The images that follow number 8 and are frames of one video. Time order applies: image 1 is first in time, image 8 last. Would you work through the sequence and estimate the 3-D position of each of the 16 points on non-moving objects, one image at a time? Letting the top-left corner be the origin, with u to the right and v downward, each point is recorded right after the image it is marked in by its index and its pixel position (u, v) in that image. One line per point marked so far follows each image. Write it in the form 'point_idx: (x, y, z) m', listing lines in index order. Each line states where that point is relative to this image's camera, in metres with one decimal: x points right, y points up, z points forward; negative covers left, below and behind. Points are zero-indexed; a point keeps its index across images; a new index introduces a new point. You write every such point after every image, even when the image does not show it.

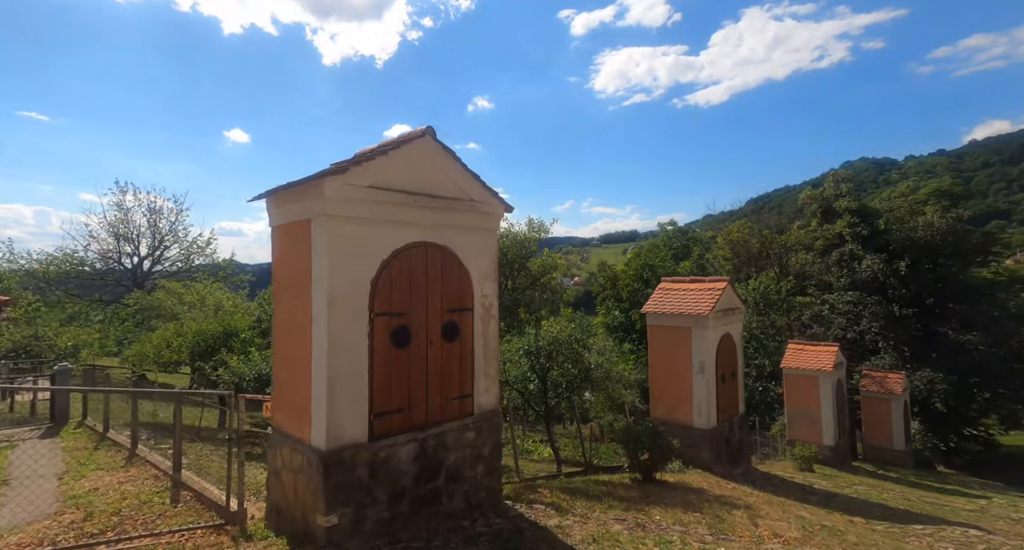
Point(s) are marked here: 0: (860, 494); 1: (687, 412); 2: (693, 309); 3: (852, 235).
0: (+6.6, -4.2, +10.9) m
1: (+3.1, -2.4, +10.0) m
2: (+3.3, -0.6, +10.0) m
3: (+14.9, +1.5, +25.2) m
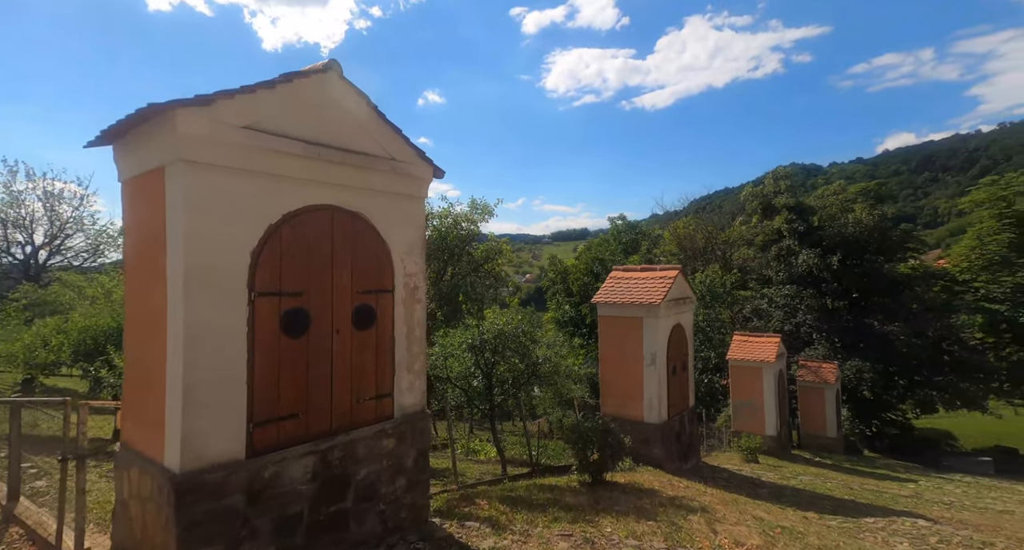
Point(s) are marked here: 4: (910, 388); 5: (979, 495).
0: (+5.6, -4.0, +10.8) m
1: (+2.2, -2.2, +9.7) m
2: (+2.3, -0.4, +9.7) m
3: (+12.5, +1.8, +25.8) m
4: (+16.3, -4.5, +24.4) m
5: (+10.6, -5.0, +13.4) m
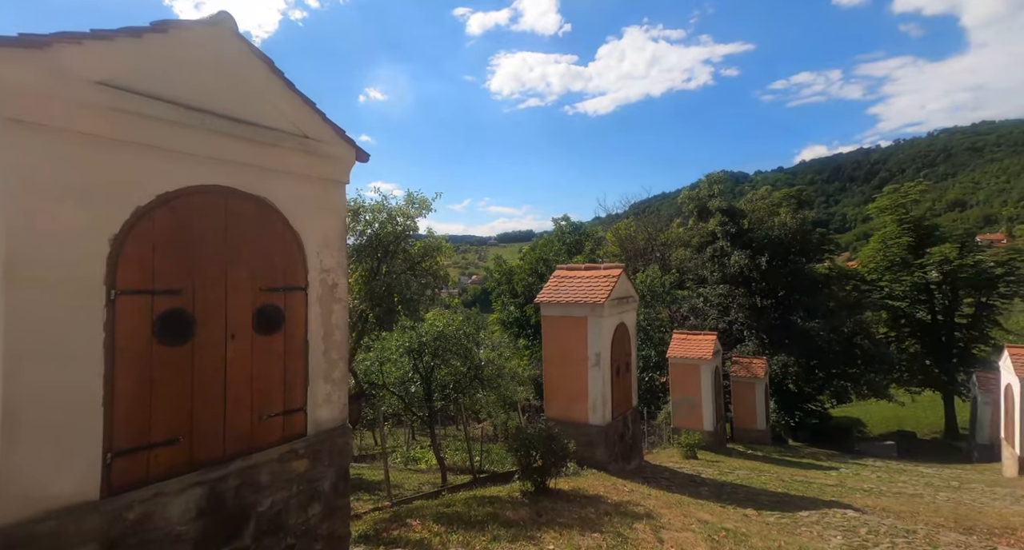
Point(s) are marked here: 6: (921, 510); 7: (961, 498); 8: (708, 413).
0: (+4.4, -4.0, +10.9) m
1: (+1.2, -2.2, +9.5) m
2: (+1.3, -0.4, +9.5) m
3: (+9.9, +1.9, +26.5) m
4: (+13.8, -4.5, +25.5) m
5: (+9.2, -5.0, +14.0) m
6: (+6.7, -3.8, +9.4) m
7: (+8.9, -4.4, +11.6) m
8: (+6.2, -4.4, +18.0) m
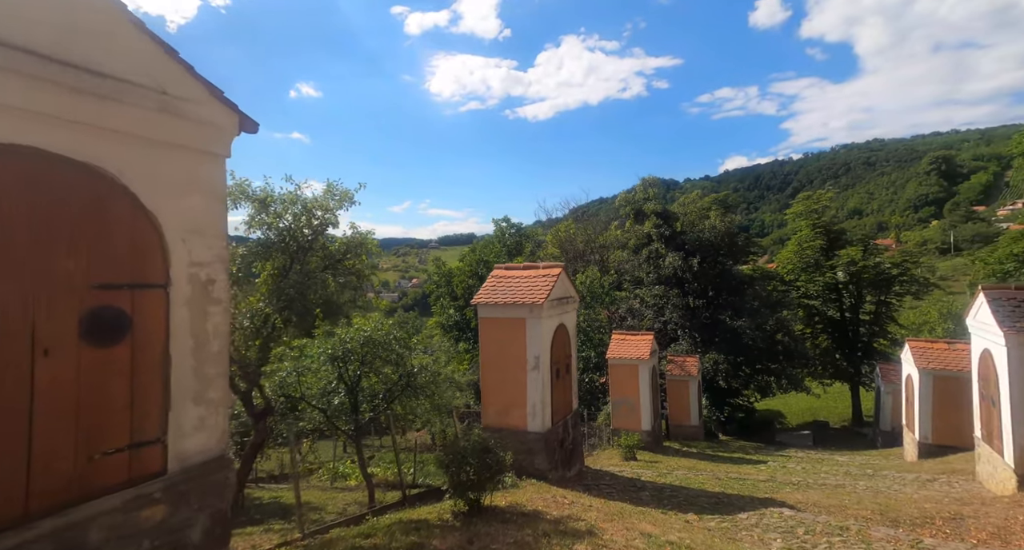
0: (+3.2, -4.0, +10.8) m
1: (+0.1, -2.2, +9.0) m
2: (+0.3, -0.4, +9.1) m
3: (+7.0, +1.8, +26.9) m
4: (+11.1, -4.5, +26.3) m
5: (+7.7, -5.0, +14.4) m
6: (+5.6, -3.8, +9.5) m
7: (+7.6, -4.4, +12.0) m
8: (+4.3, -4.4, +18.0) m
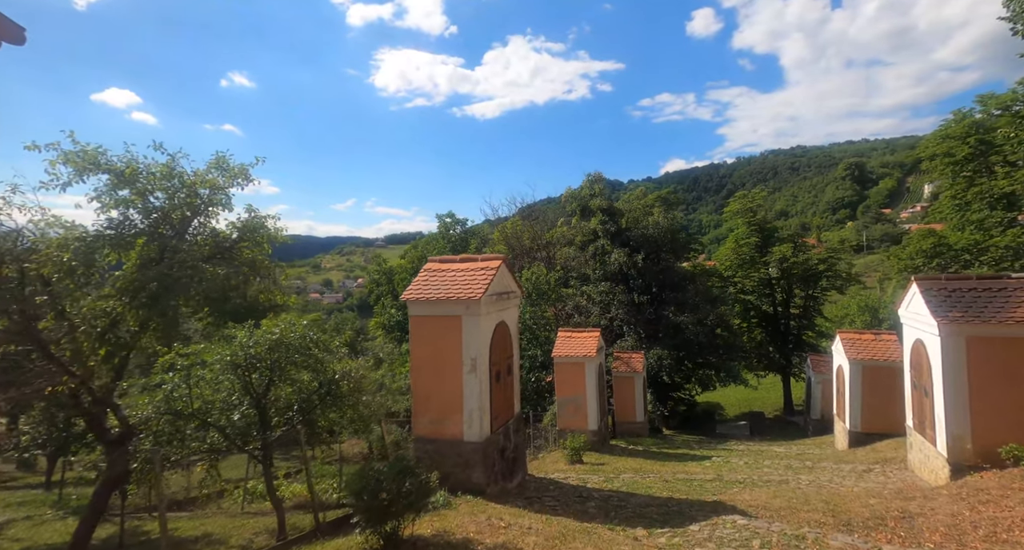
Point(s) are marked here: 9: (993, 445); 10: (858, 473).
0: (+2.1, -3.8, +10.3) m
1: (-0.8, -2.1, +8.2) m
2: (-0.7, -0.3, +8.2) m
3: (+4.4, +2.0, +26.6) m
4: (+8.5, -4.3, +26.4) m
5: (+6.2, -4.8, +14.2) m
6: (+4.6, -3.7, +9.2) m
7: (+6.4, -4.3, +11.8) m
8: (+2.5, -4.3, +17.5) m
9: (+7.9, -2.8, +9.5) m
10: (+7.5, -4.3, +12.4) m
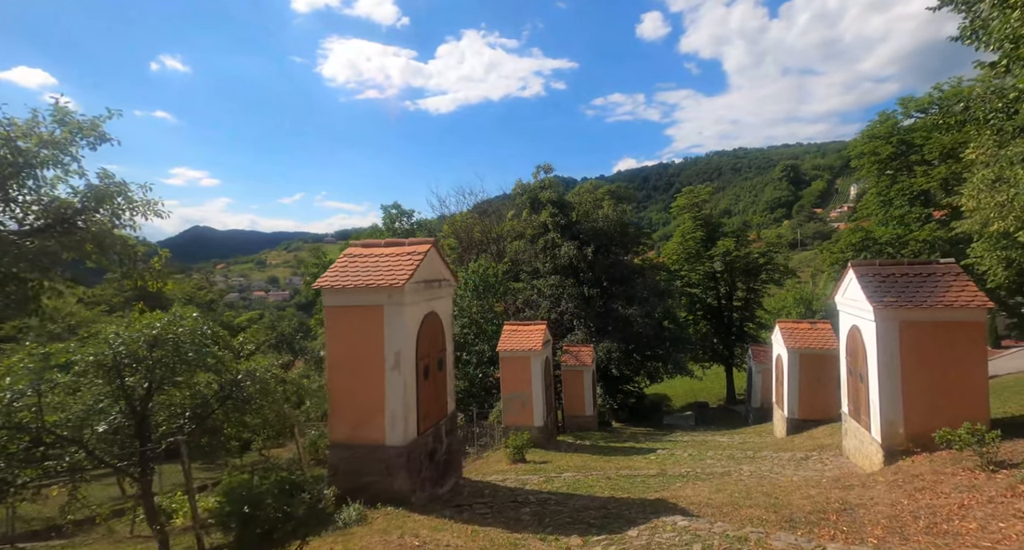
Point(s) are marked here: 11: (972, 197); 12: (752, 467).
0: (+1.0, -3.6, +9.7) m
1: (-1.8, -2.0, +7.4) m
2: (-1.7, -0.1, +7.5) m
3: (+1.9, +2.3, +26.2) m
4: (+6.0, -3.9, +26.3) m
5: (+4.8, -4.6, +14.0) m
6: (+3.5, -3.4, +8.9) m
7: (+5.1, -4.0, +11.6) m
8: (+0.8, -4.0, +17.0) m
9: (+6.8, -2.6, +9.4) m
10: (+6.2, -4.1, +12.3) m
11: (+11.4, +1.9, +14.0) m
12: (+5.1, -4.1, +12.0) m
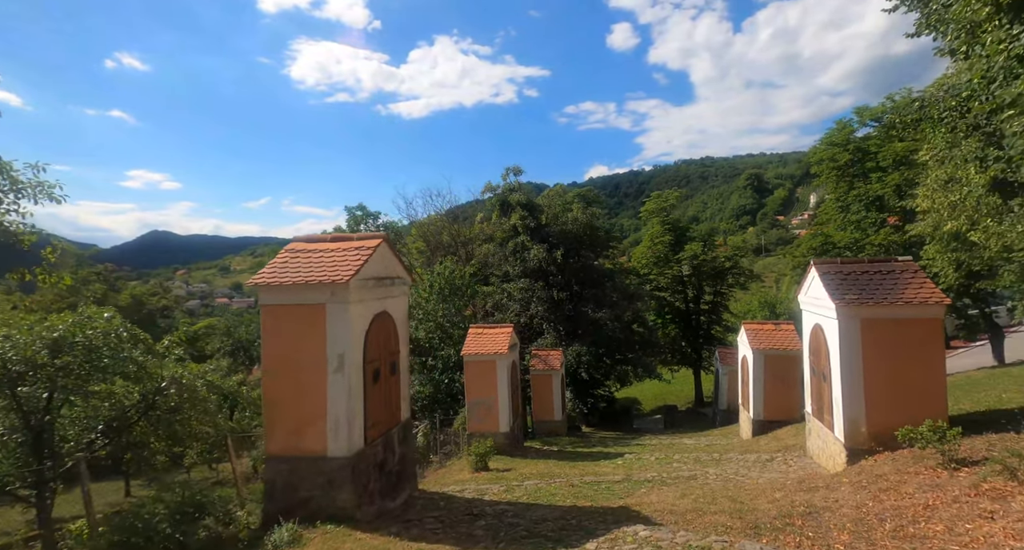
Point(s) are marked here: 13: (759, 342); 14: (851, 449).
0: (+0.3, -3.6, +9.3) m
1: (-2.3, -2.0, +6.9) m
2: (-2.3, -0.1, +6.9) m
3: (+0.4, +2.2, +25.9) m
4: (+4.5, -4.1, +26.1) m
5: (+3.9, -4.6, +13.8) m
6: (+2.9, -3.4, +8.6) m
7: (+4.4, -4.0, +11.4) m
8: (-0.3, -4.1, +16.6) m
9: (+6.2, -2.5, +9.3) m
10: (+5.4, -4.1, +12.1) m
11: (+10.5, +2.0, +14.2) m
12: (+4.3, -4.1, +11.8) m
13: (+7.7, -2.1, +17.6) m
14: (+5.7, -2.9, +9.4) m
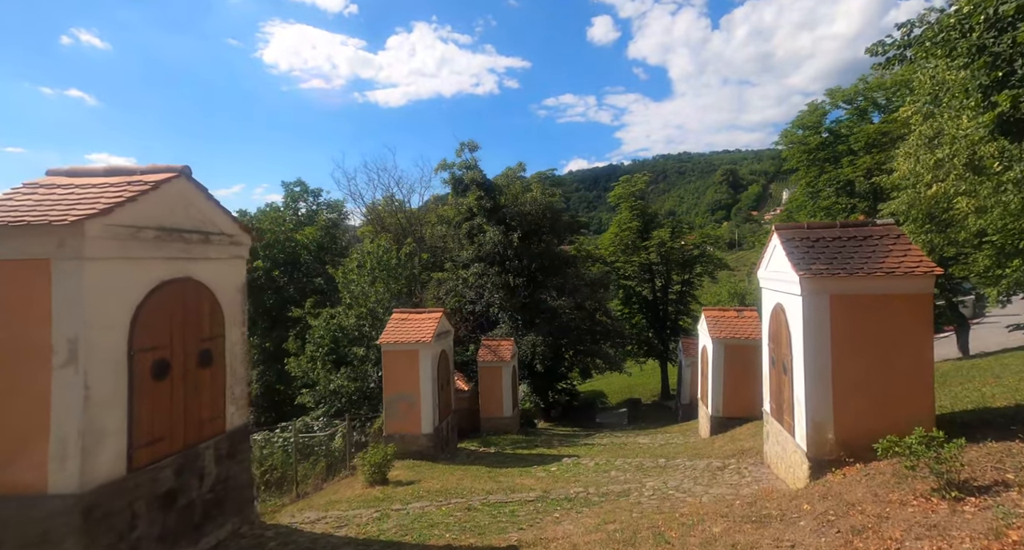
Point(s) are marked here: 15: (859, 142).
0: (-1.3, -3.2, +7.1) m
1: (-3.9, -1.5, +4.5) m
2: (-3.8, +0.4, +4.6) m
3: (-1.9, +2.9, +23.5) m
4: (+2.2, -3.3, +24.1) m
5: (+2.0, -4.1, +11.7) m
6: (+1.3, -3.0, +6.5) m
7: (+2.6, -3.5, +9.4) m
8: (-2.2, -3.5, +14.3) m
9: (+4.5, -2.1, +7.3) m
10: (+3.6, -3.6, +10.1) m
11: (+8.6, +2.5, +12.3) m
12: (+2.6, -3.6, +9.7) m
13: (+5.7, -1.5, +15.6) m
14: (+4.0, -2.5, +7.4) m
15: (+12.3, +5.0, +19.8) m
